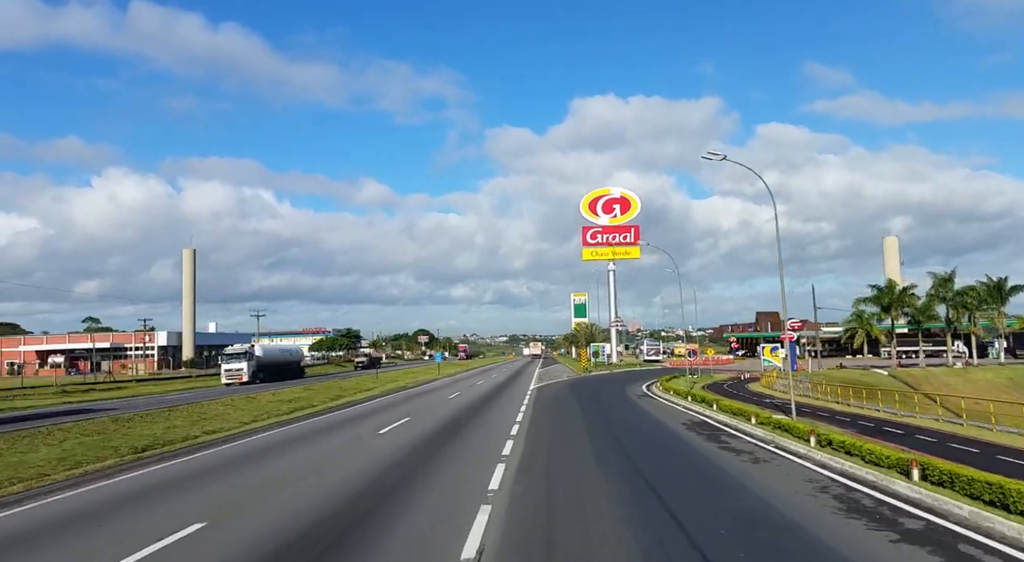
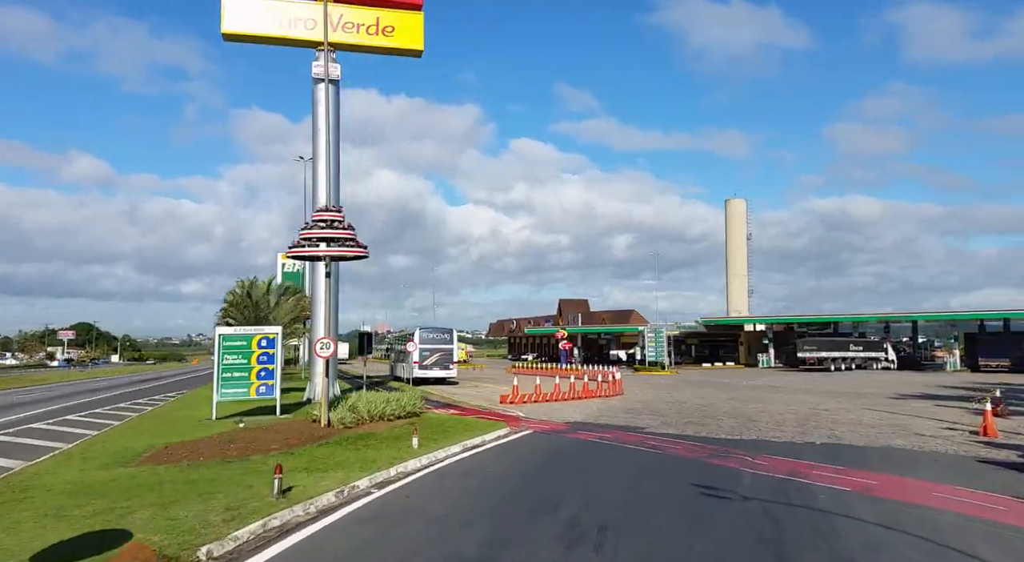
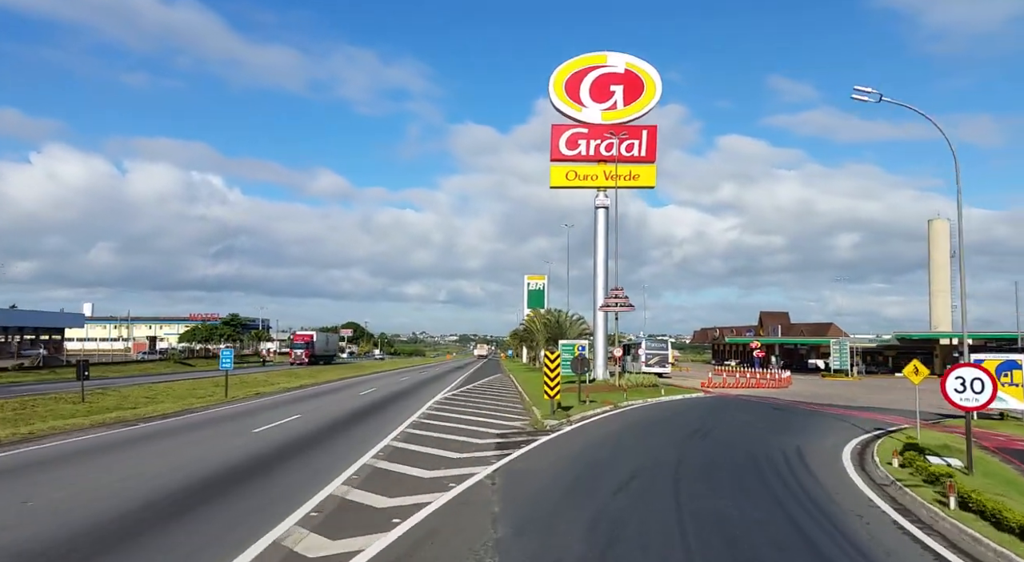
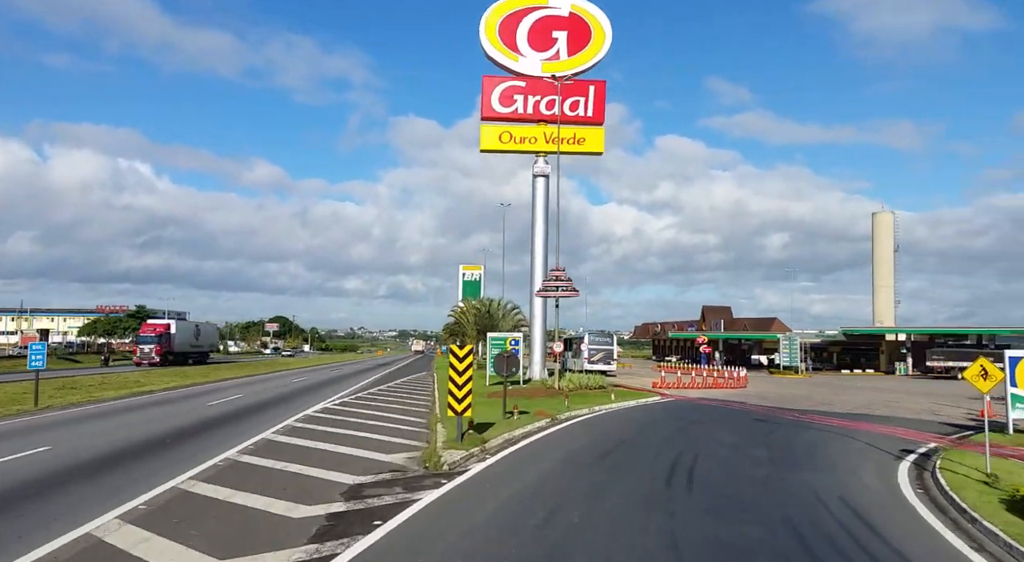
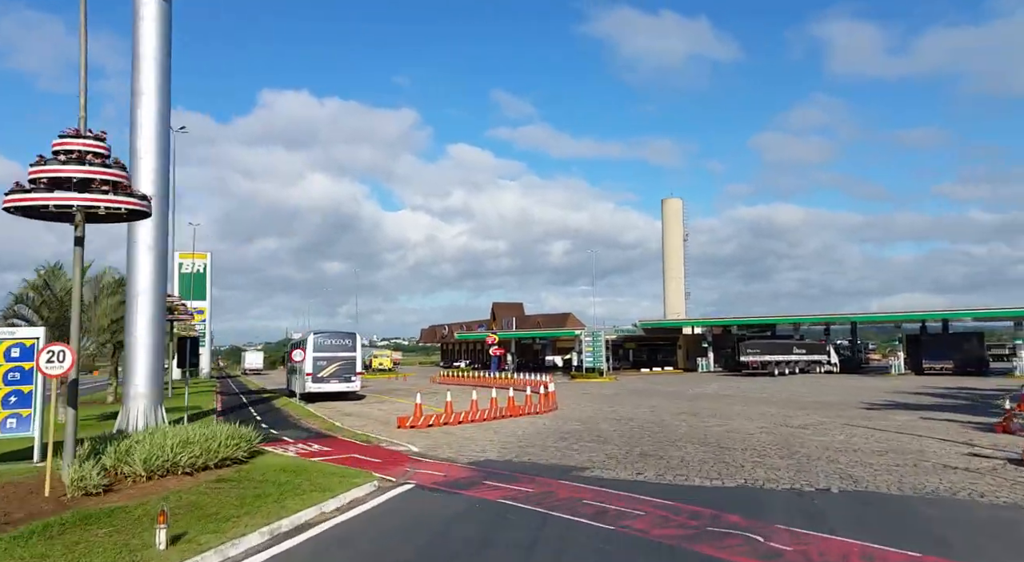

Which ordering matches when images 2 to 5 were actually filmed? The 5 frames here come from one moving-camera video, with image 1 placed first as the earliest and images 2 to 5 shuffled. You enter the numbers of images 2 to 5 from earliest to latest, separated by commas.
3, 4, 2, 5
